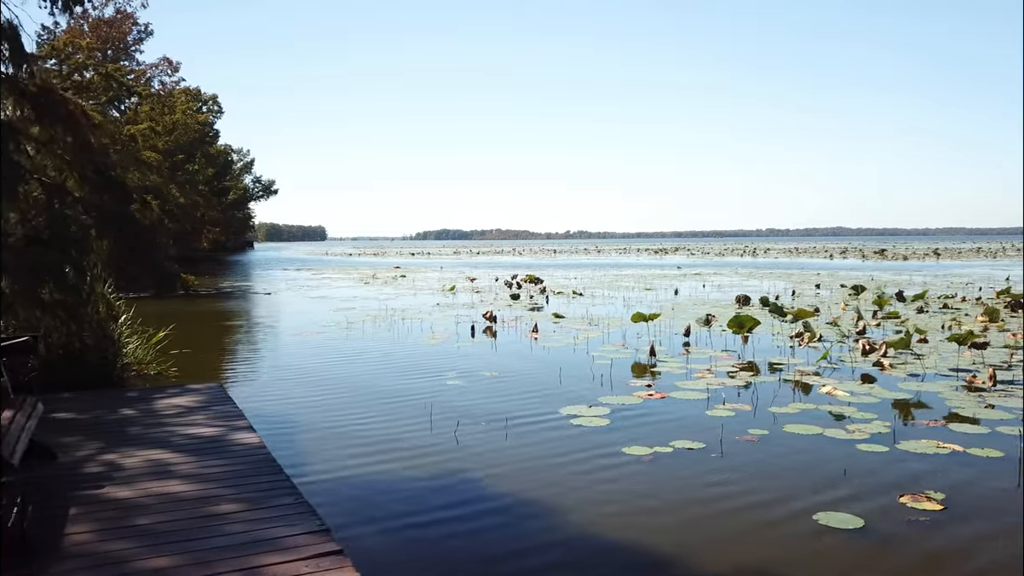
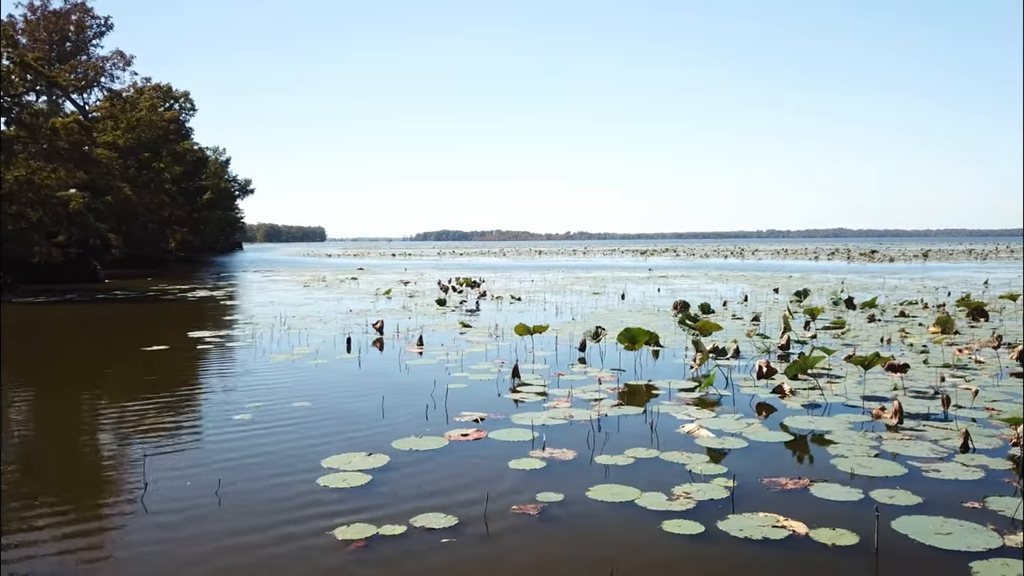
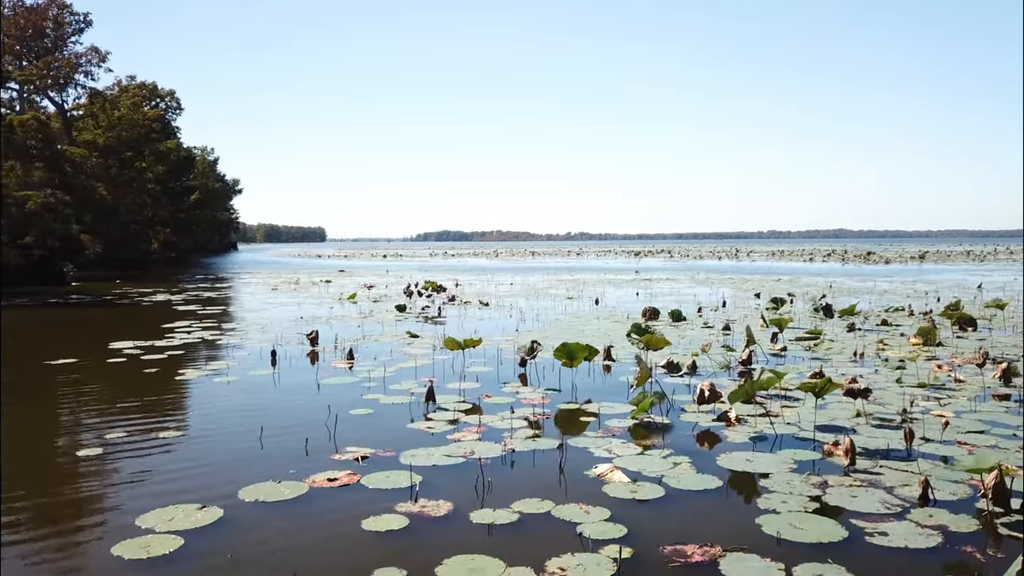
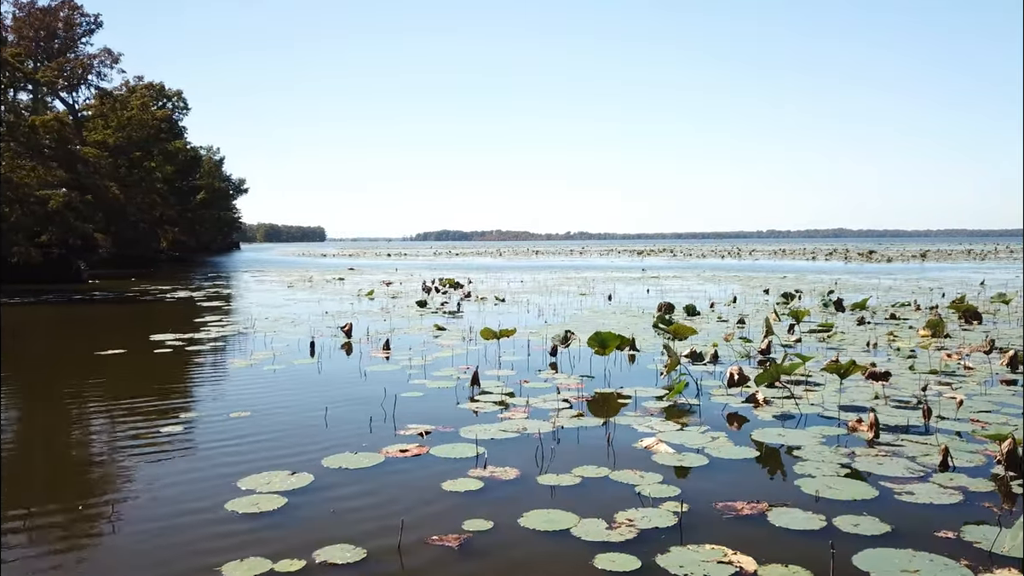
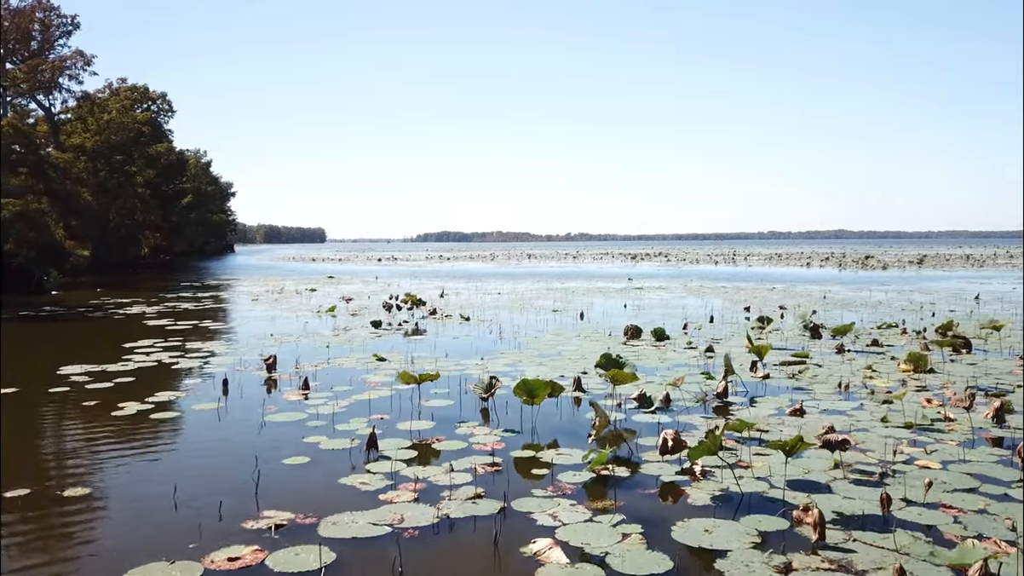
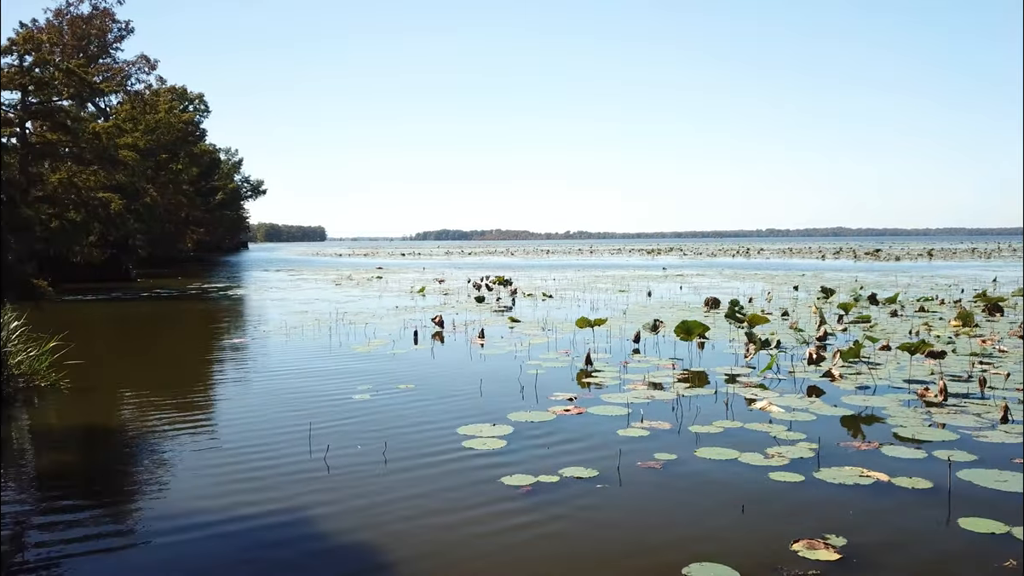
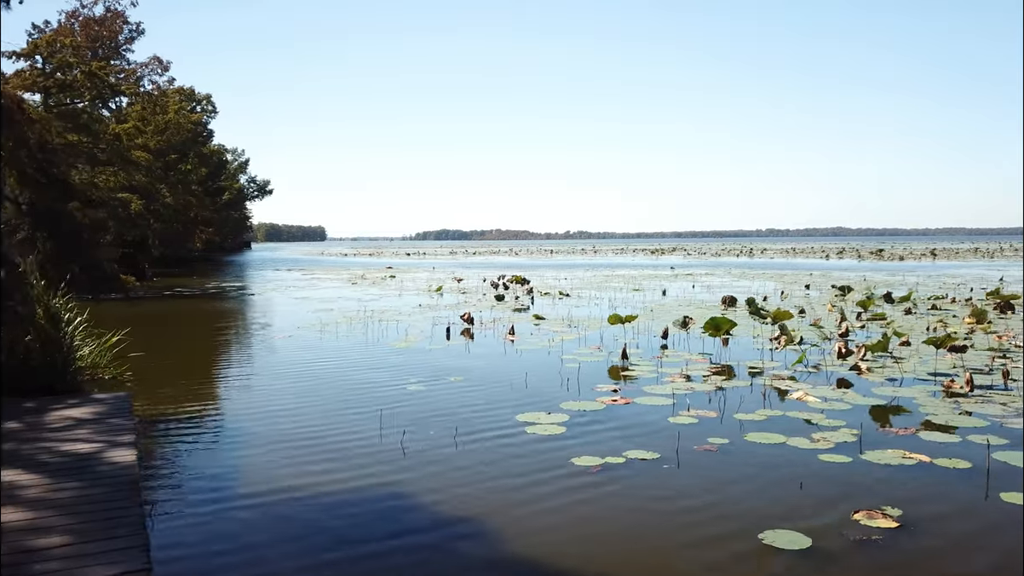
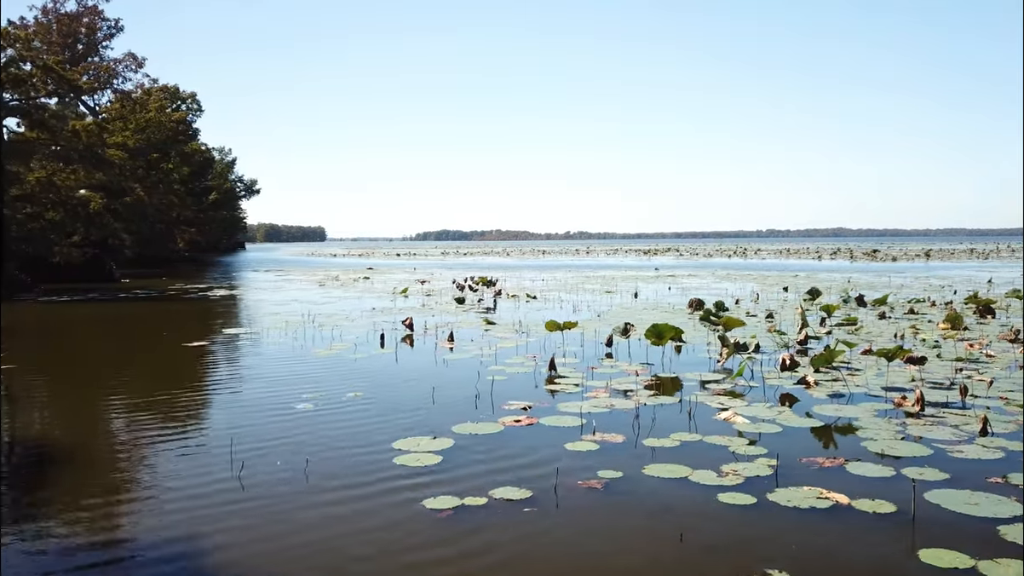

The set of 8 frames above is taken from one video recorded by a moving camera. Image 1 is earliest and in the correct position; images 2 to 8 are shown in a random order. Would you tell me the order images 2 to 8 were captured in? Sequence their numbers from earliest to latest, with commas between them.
7, 6, 8, 2, 4, 3, 5
